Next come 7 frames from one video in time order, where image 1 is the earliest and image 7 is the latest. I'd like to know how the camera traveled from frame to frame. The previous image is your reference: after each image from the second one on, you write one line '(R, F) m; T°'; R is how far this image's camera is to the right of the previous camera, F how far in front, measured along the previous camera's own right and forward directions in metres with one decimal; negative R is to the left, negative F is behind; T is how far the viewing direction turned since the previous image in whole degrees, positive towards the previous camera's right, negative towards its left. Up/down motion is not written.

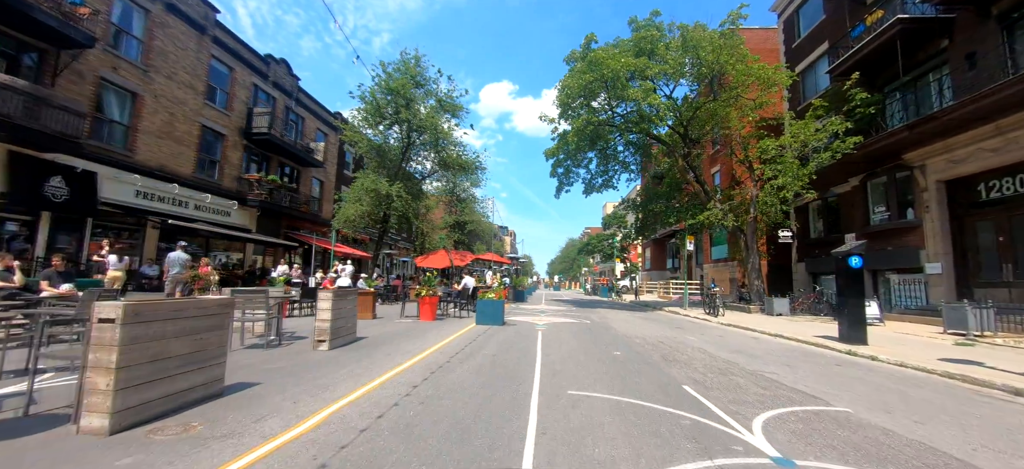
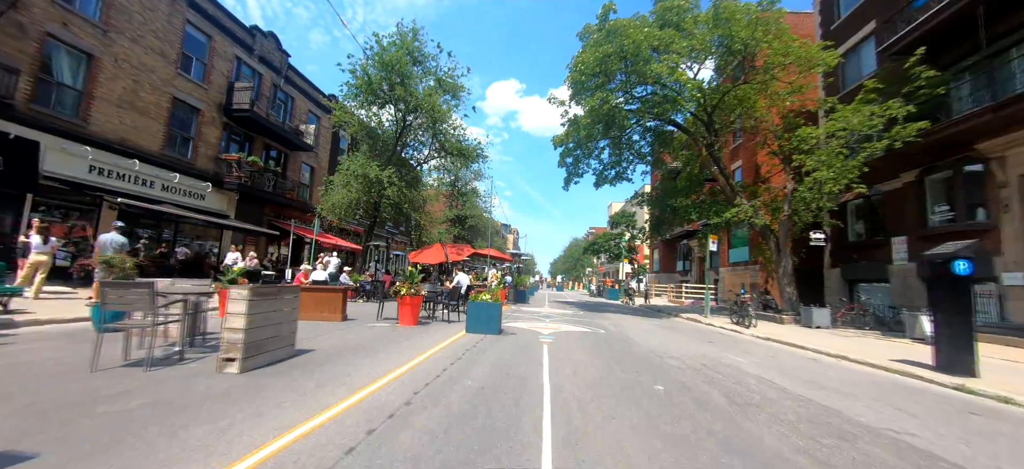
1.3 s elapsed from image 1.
(0.0, +2.0) m; 0°
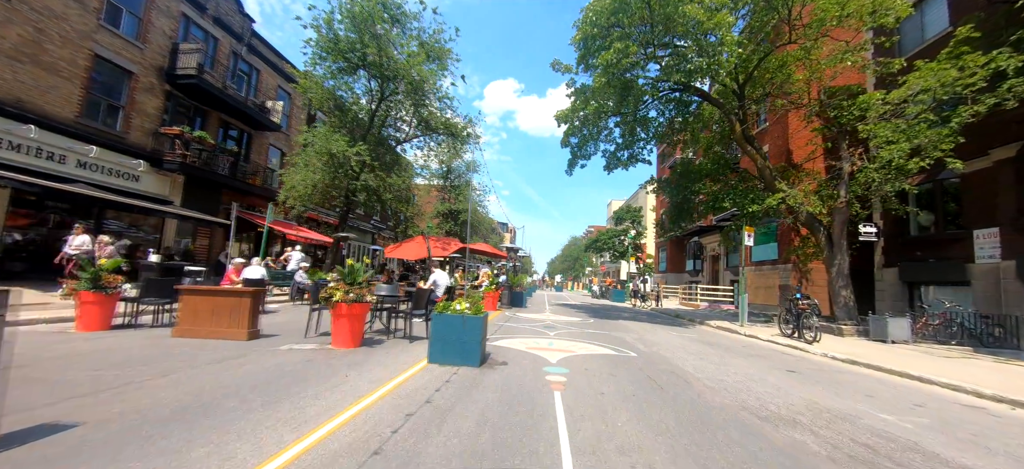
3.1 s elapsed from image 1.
(+0.1, +3.0) m; 0°
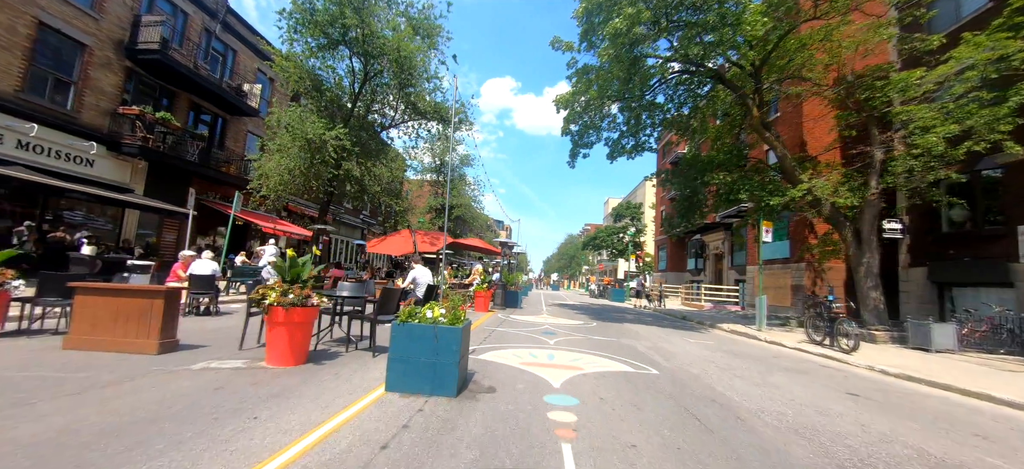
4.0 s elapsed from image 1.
(+0.1, +1.4) m; +1°
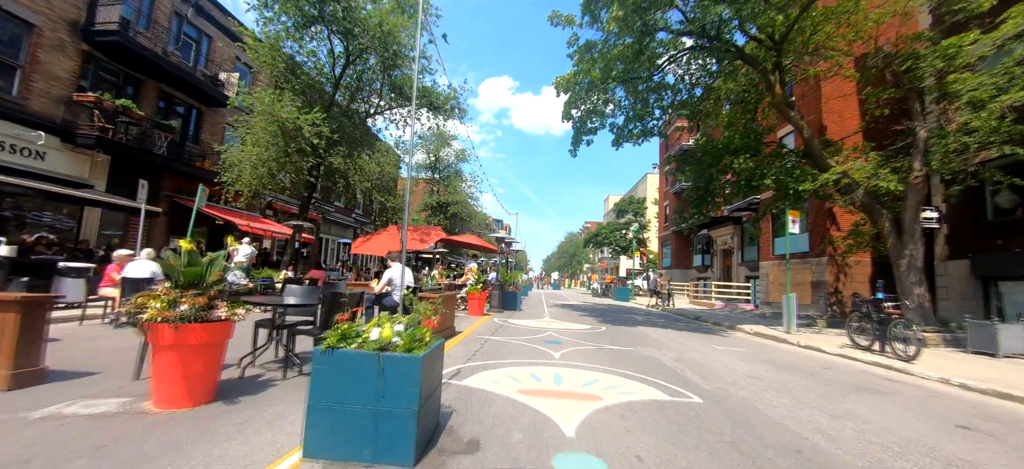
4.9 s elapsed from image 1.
(+0.1, +1.4) m; 0°
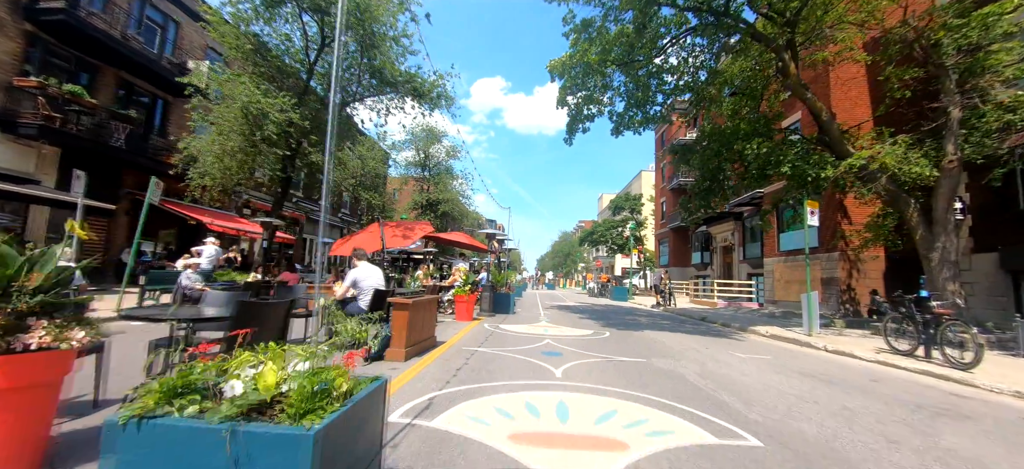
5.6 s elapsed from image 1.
(+0.1, +1.1) m; +1°
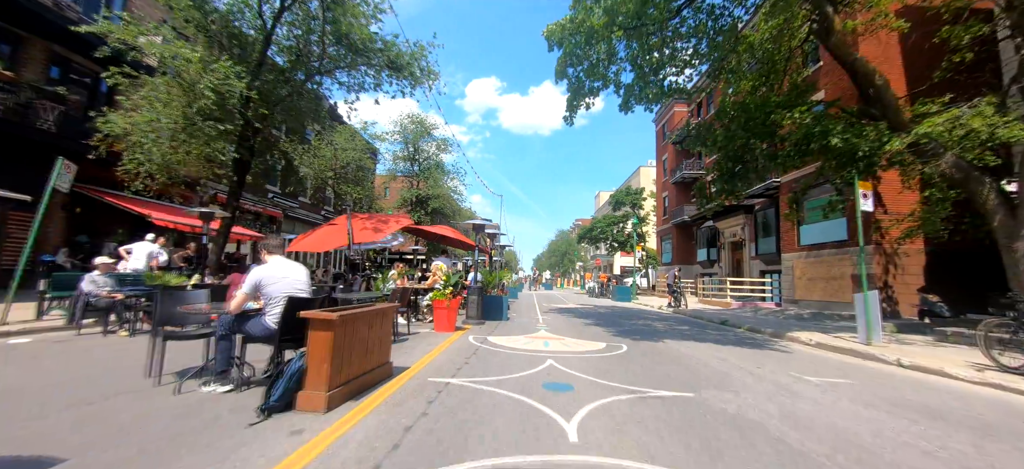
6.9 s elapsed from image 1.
(+0.1, +1.9) m; +1°
